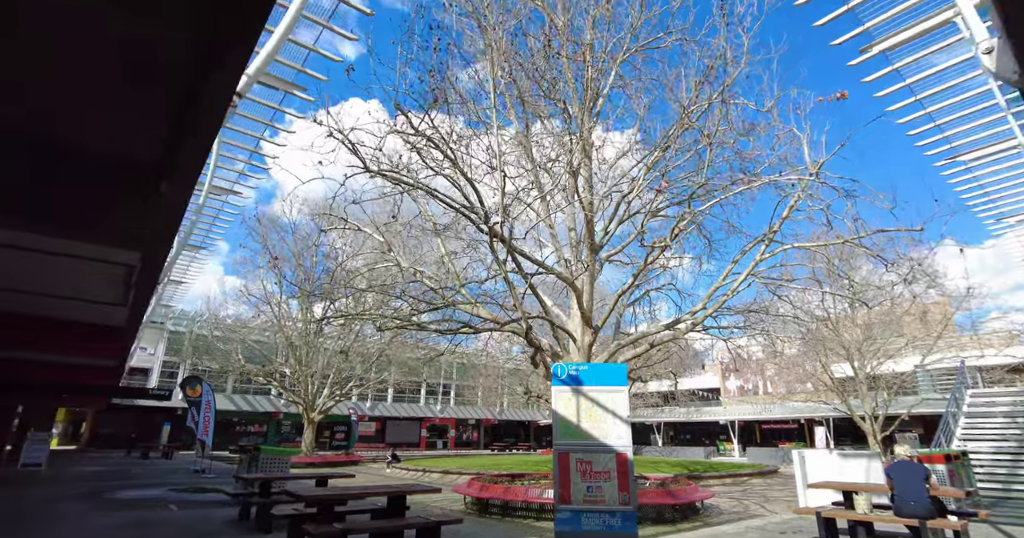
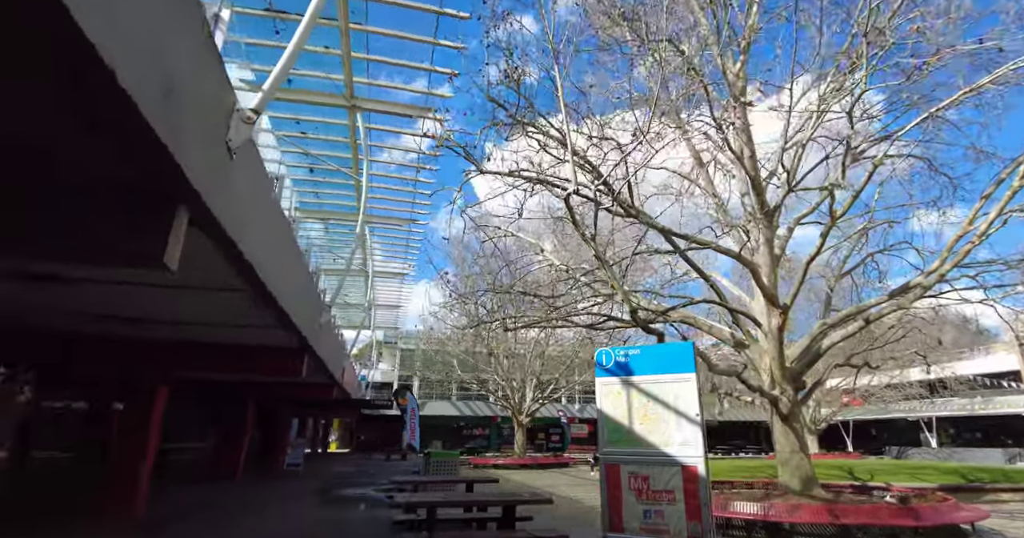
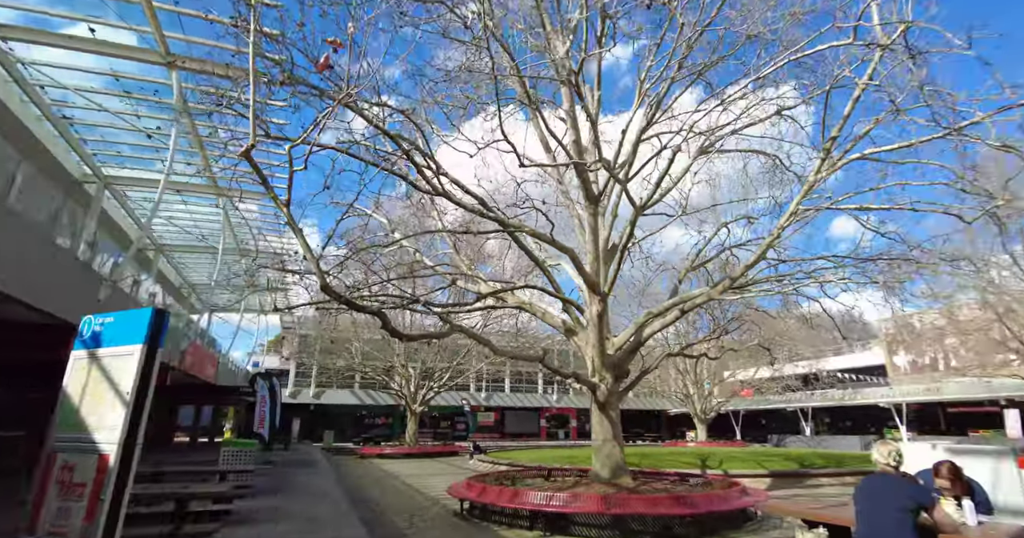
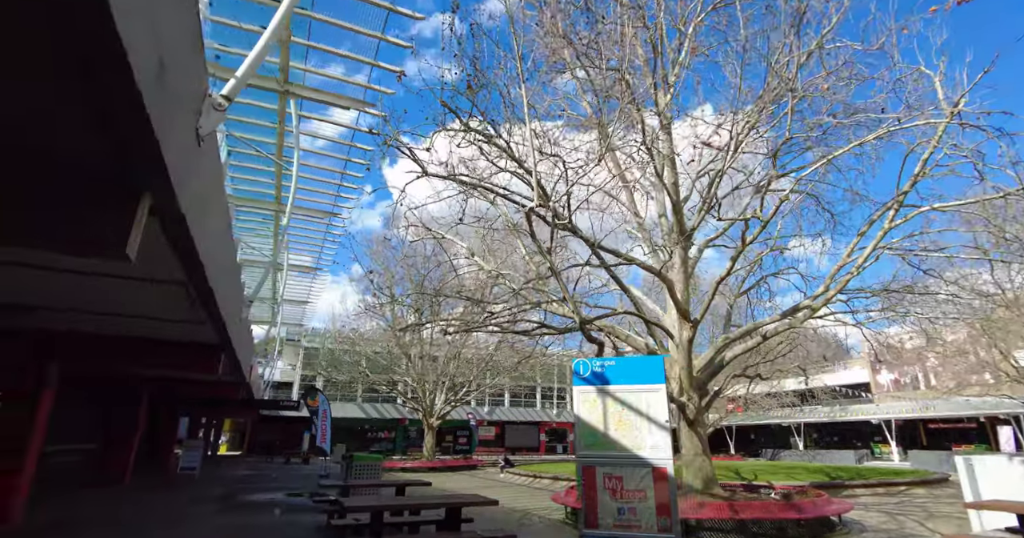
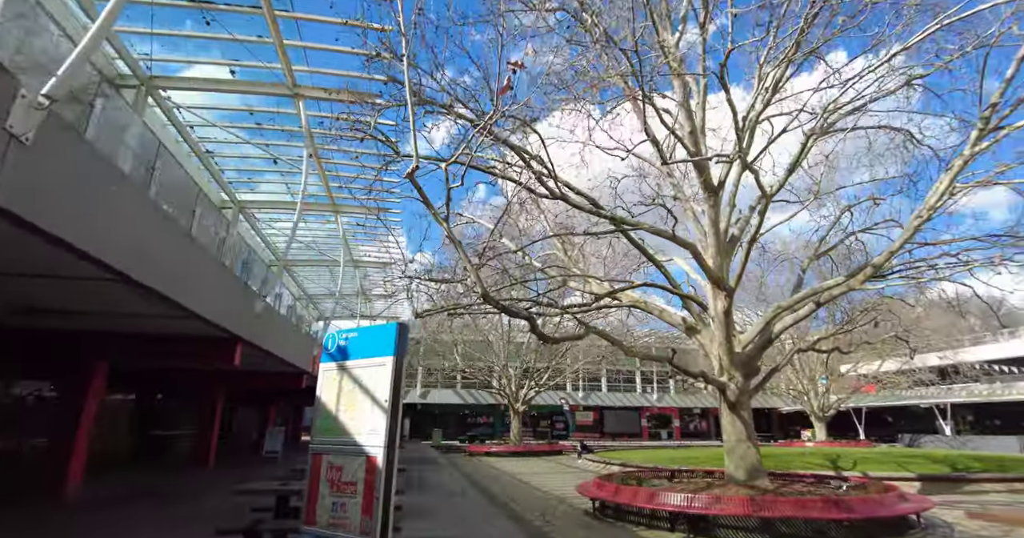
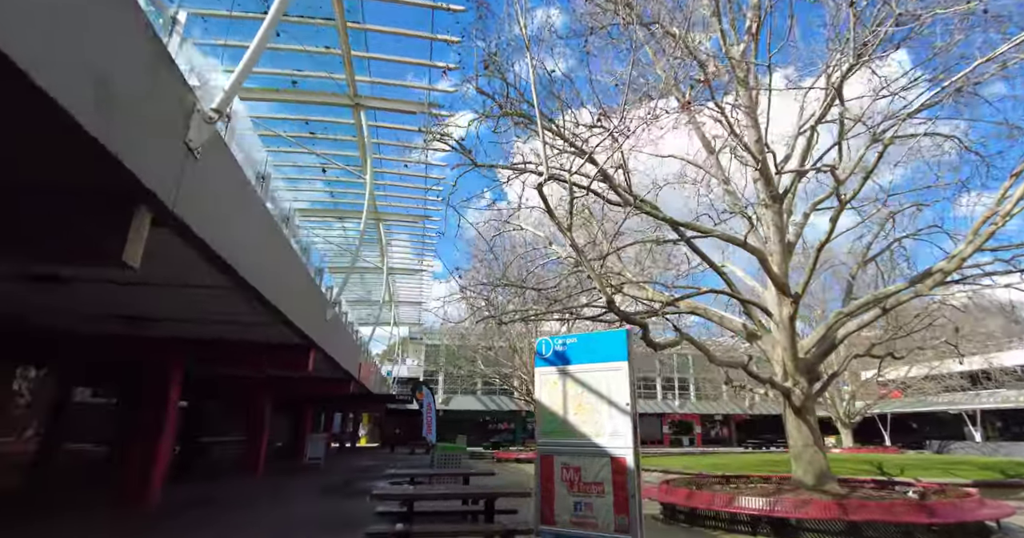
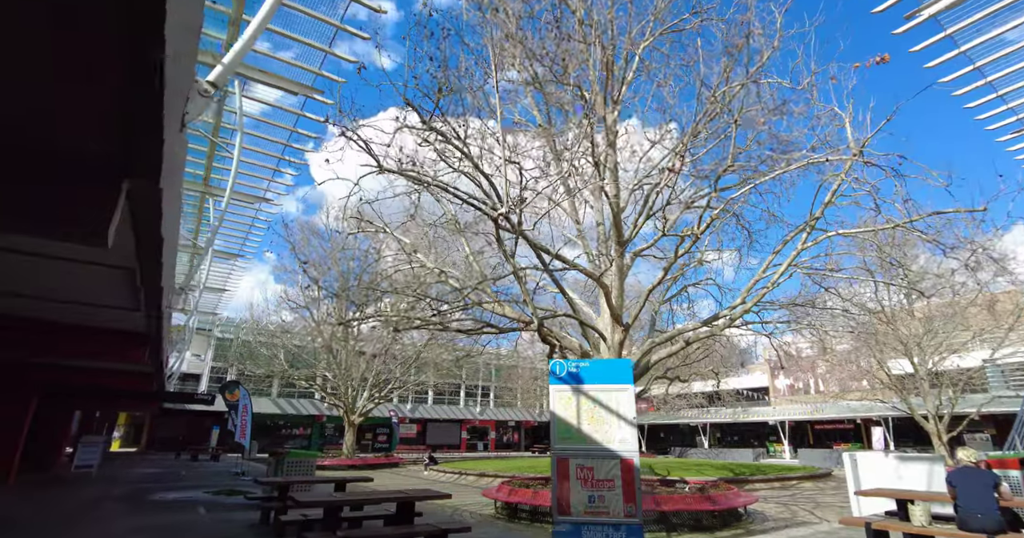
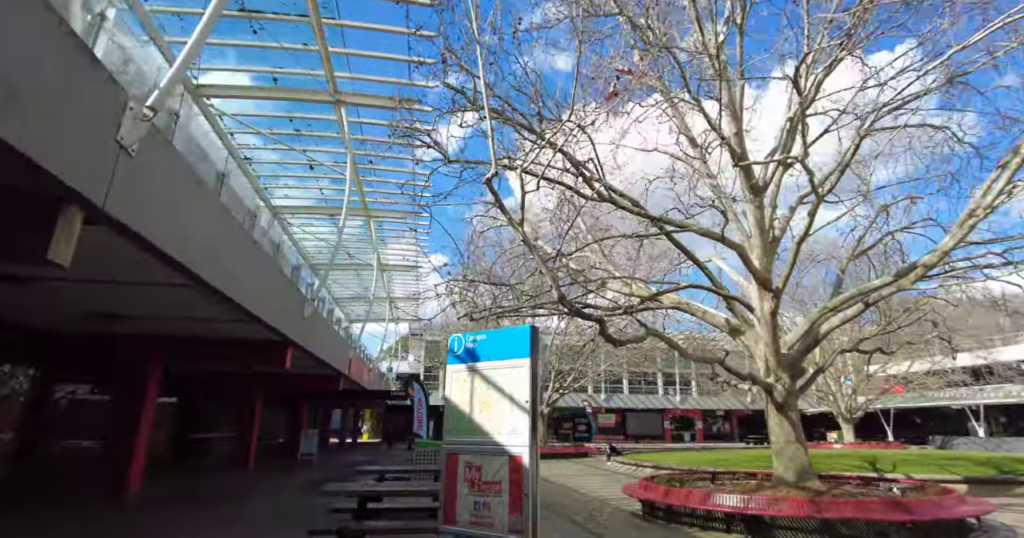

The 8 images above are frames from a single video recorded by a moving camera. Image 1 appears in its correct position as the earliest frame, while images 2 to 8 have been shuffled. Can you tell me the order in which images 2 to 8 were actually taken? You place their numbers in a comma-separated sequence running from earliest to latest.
7, 4, 2, 6, 8, 5, 3
